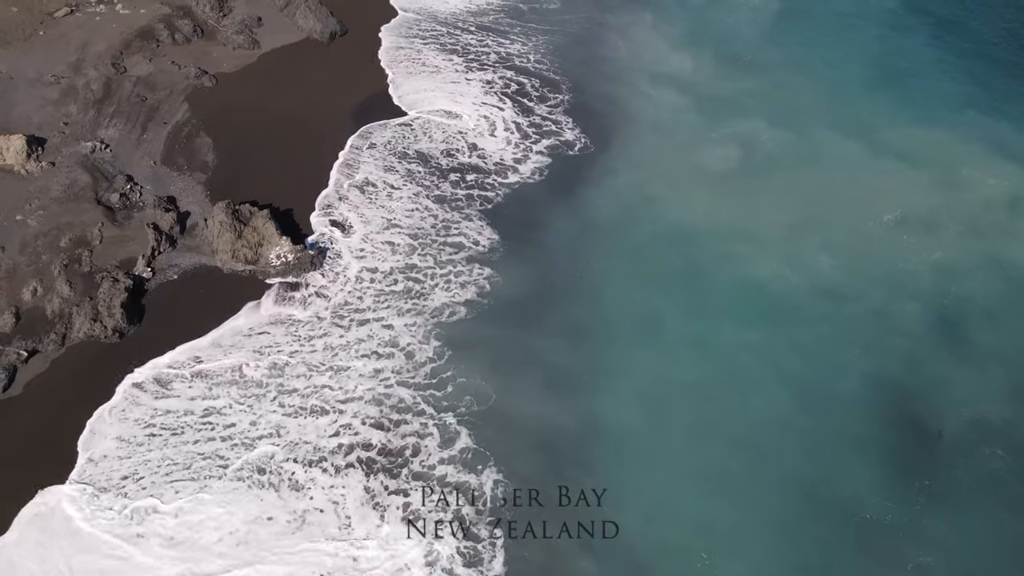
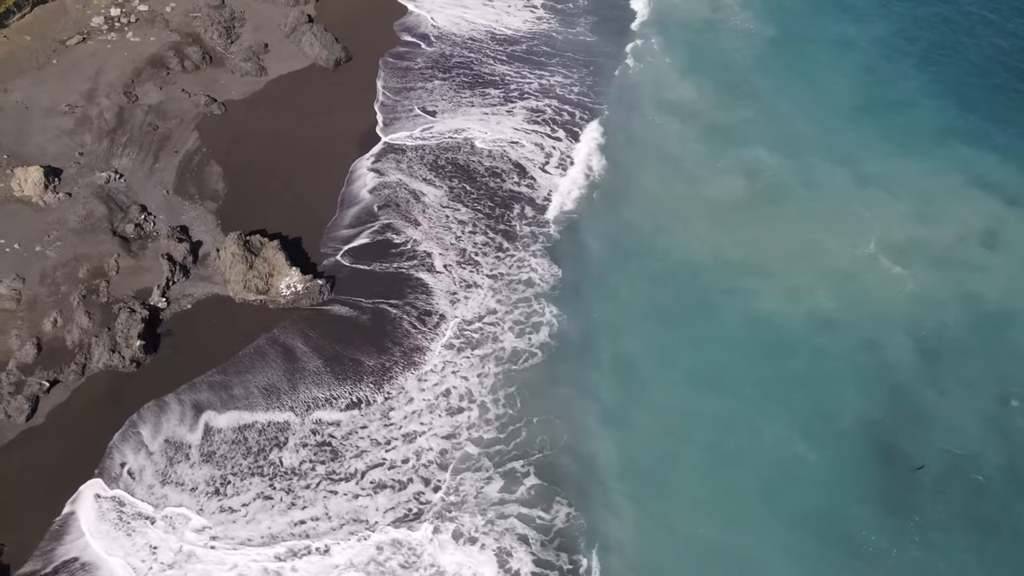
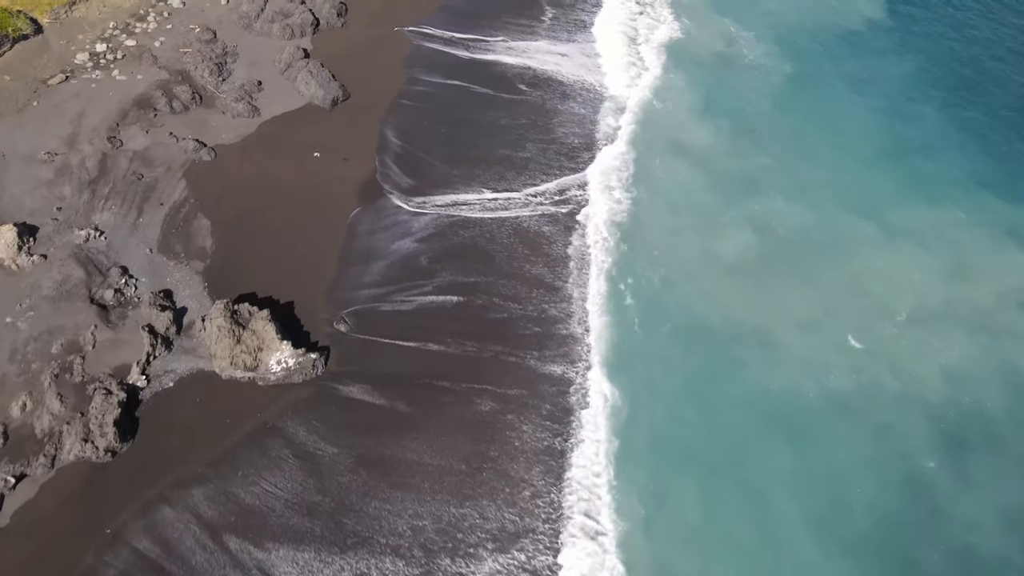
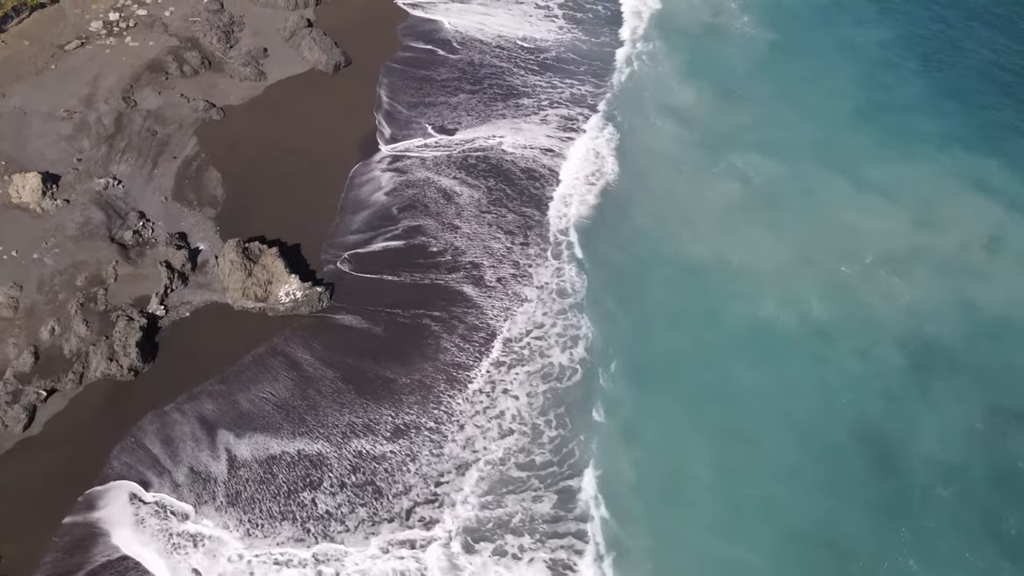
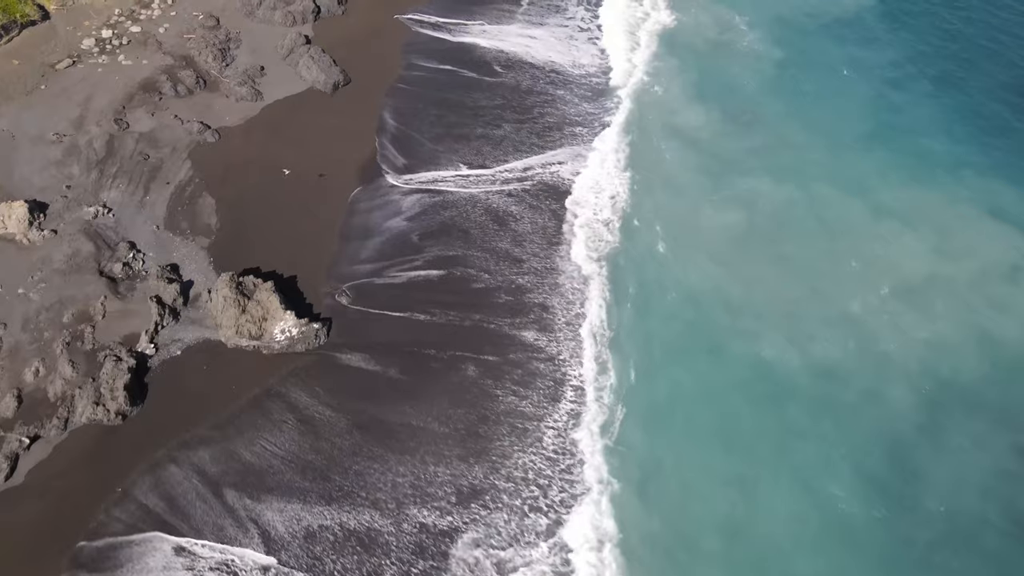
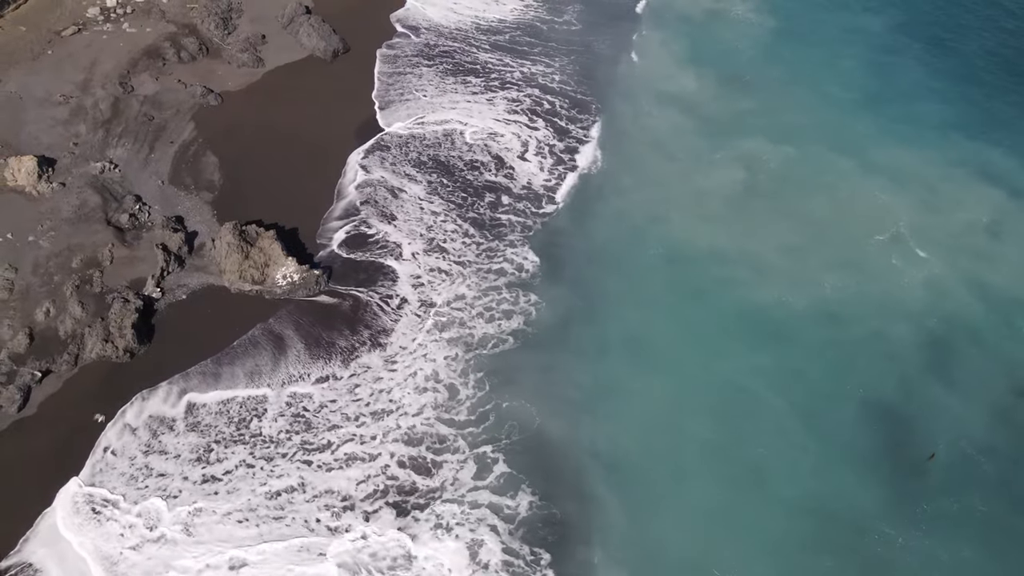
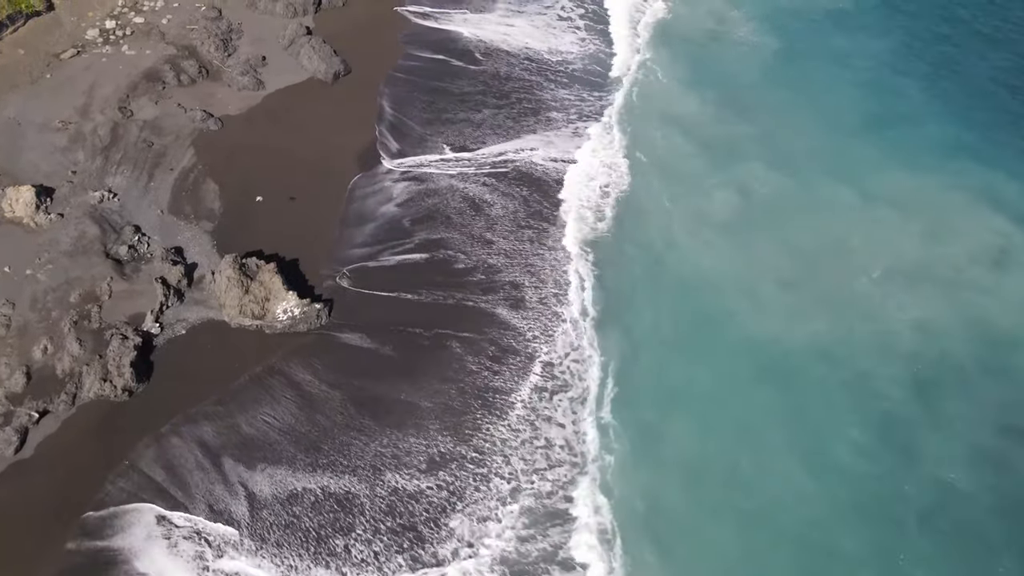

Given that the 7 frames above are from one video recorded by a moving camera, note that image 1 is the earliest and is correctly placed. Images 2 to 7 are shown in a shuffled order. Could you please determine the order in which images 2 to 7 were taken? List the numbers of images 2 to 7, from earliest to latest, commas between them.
6, 2, 4, 7, 5, 3
